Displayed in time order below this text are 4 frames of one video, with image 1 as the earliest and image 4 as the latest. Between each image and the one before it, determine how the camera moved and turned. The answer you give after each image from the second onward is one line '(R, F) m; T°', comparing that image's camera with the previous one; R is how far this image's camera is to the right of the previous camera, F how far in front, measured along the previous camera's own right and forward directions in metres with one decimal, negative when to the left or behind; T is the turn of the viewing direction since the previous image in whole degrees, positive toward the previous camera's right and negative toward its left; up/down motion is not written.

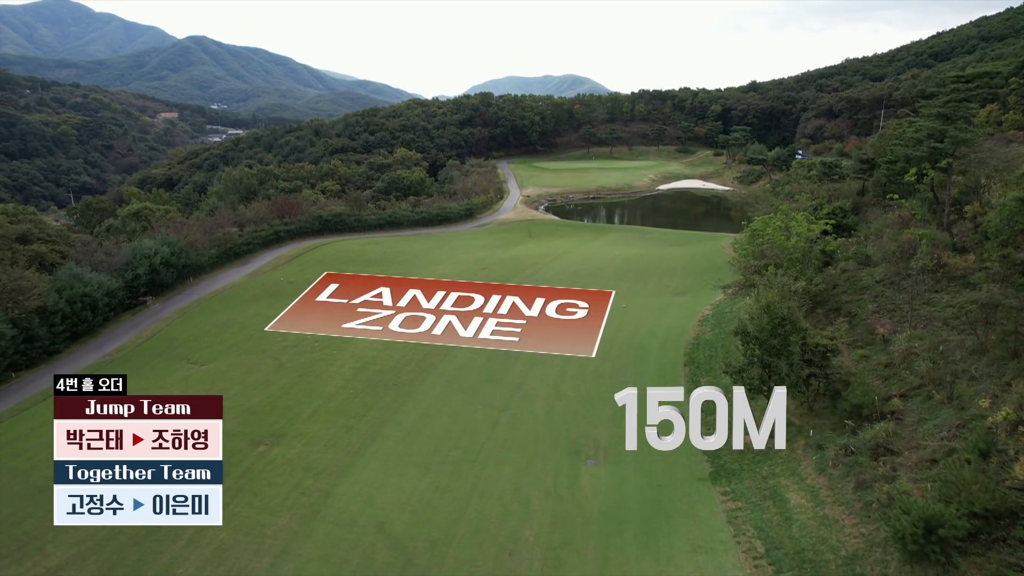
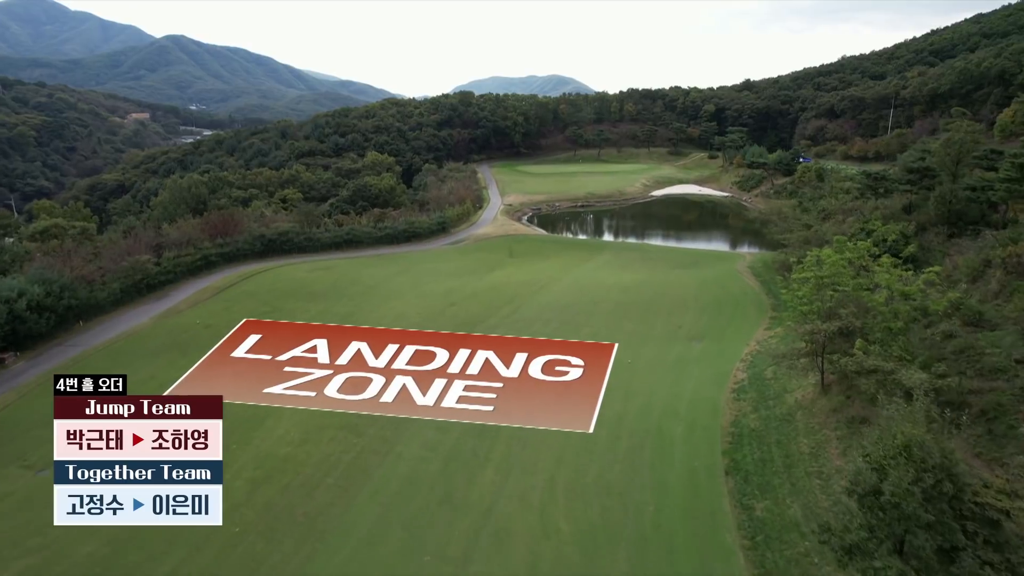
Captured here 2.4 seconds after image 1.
(+0.4, +7.1) m; +1°
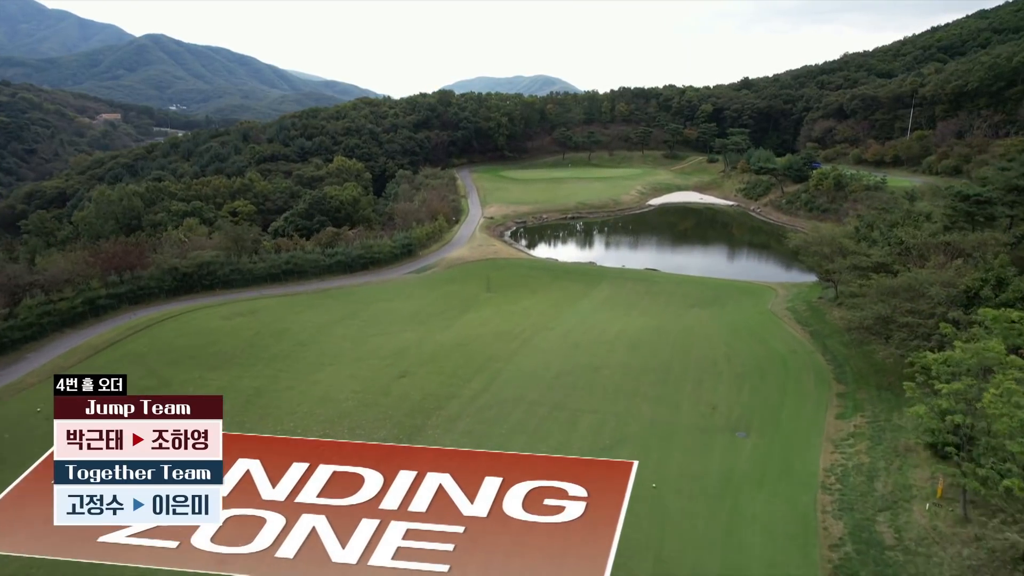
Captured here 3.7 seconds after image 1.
(+0.5, +8.1) m; +1°
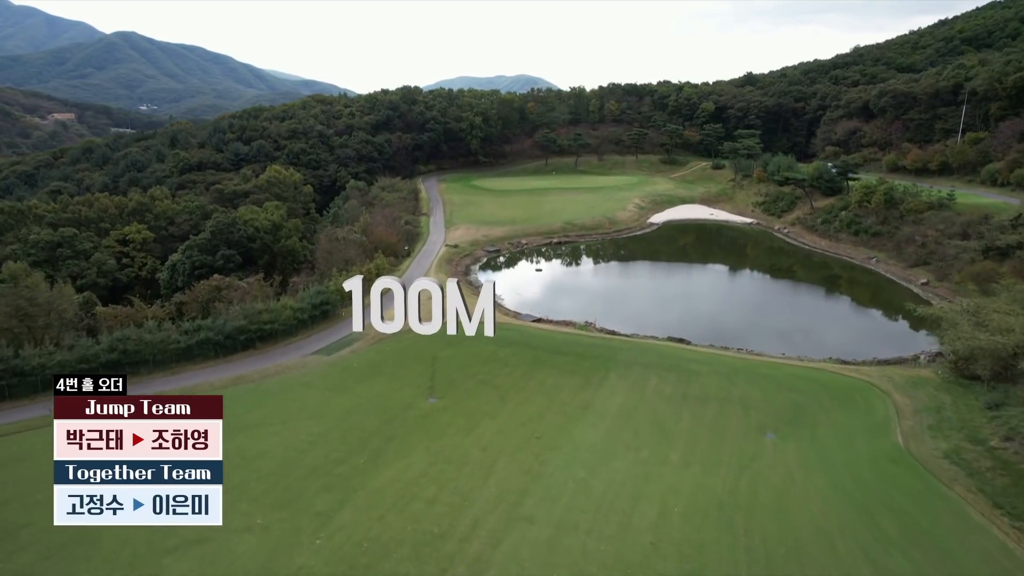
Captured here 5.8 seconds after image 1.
(+0.9, +13.3) m; +1°
